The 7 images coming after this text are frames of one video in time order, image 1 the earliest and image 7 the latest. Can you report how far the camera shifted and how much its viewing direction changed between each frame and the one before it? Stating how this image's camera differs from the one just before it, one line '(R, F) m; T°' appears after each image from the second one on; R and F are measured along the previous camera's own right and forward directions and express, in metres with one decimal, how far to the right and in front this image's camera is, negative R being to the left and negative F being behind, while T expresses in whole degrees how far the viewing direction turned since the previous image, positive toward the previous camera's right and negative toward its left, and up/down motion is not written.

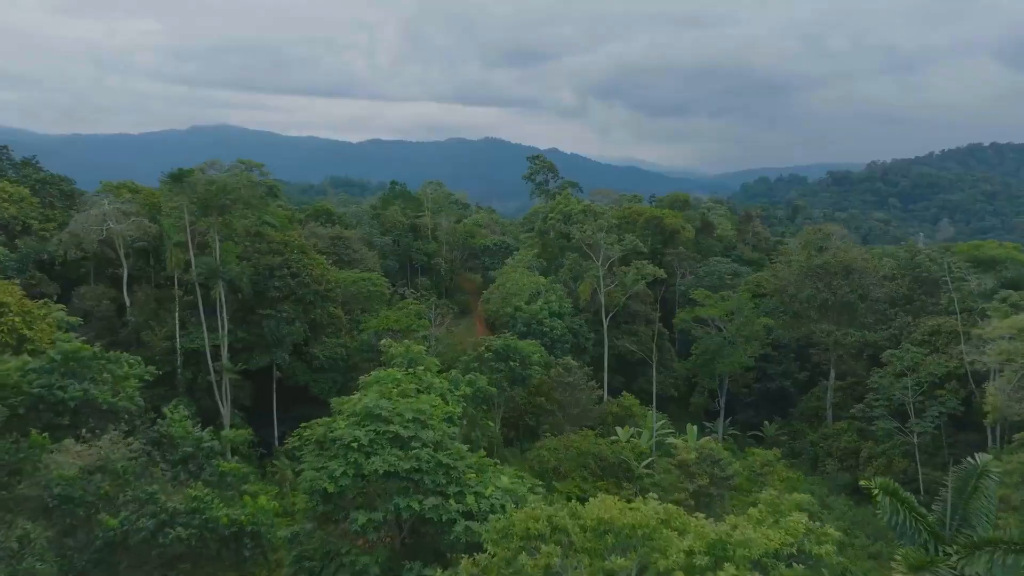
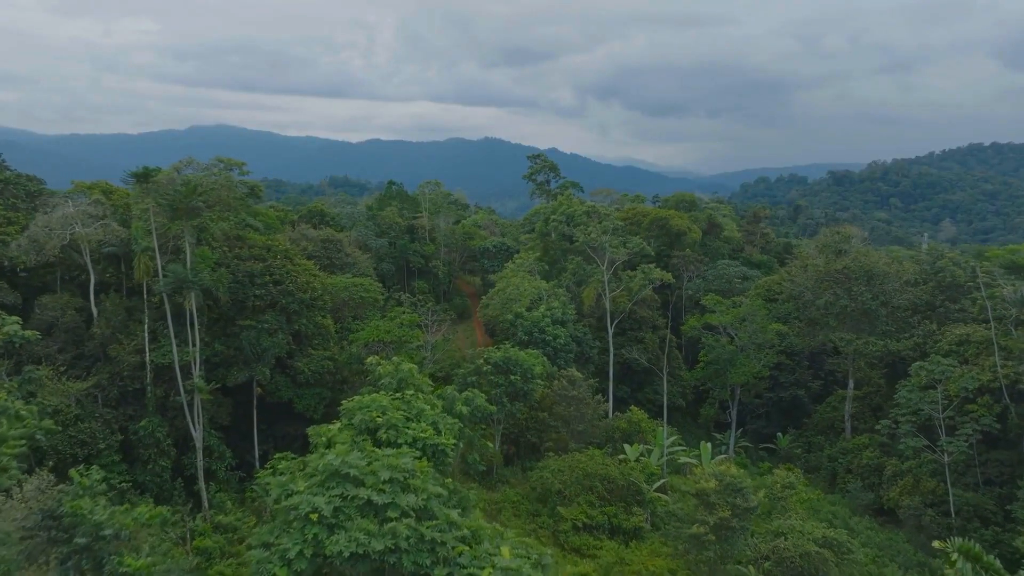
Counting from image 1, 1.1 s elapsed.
(0.0, +1.3) m; 0°
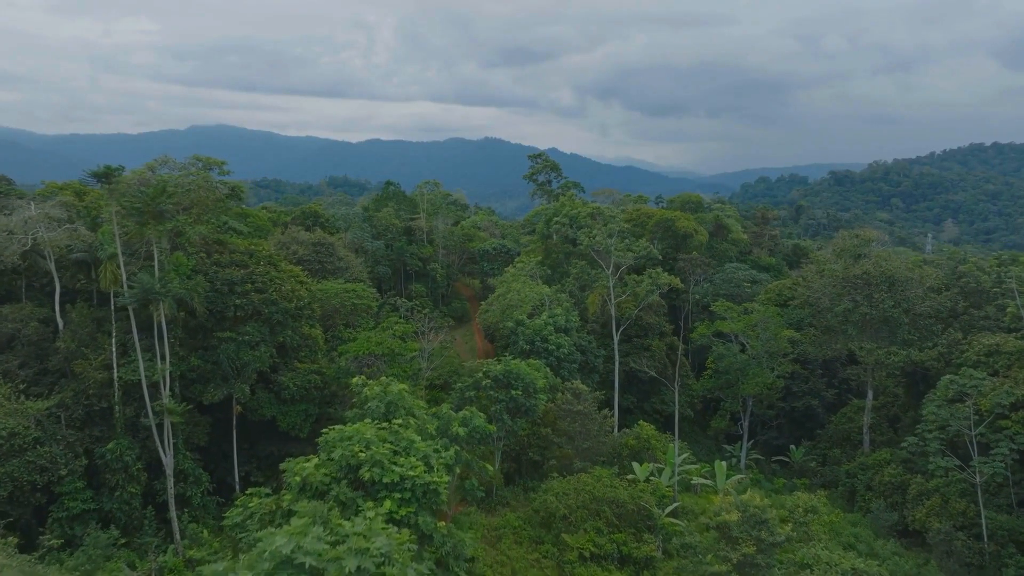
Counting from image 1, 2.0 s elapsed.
(0.0, +1.1) m; 0°
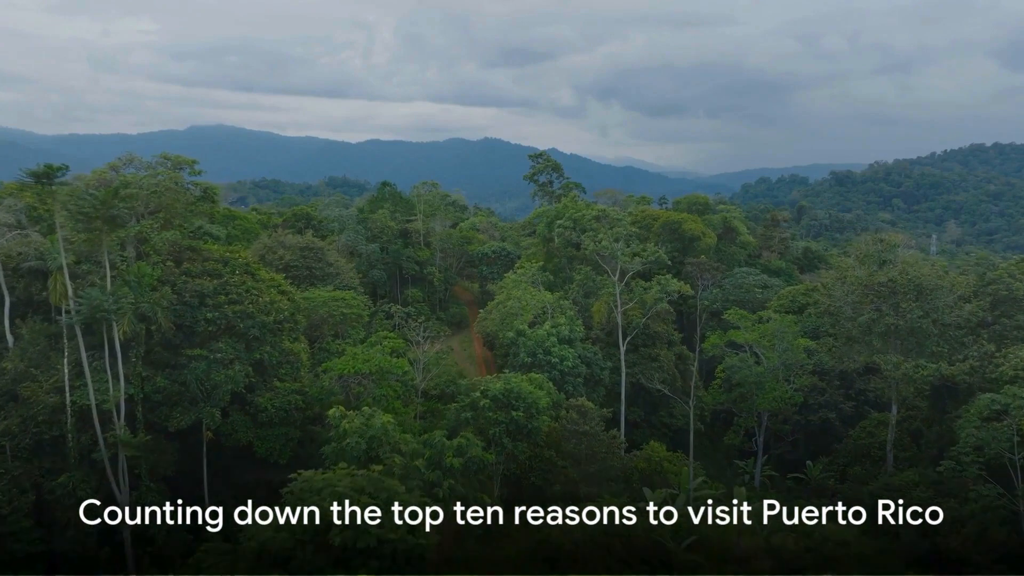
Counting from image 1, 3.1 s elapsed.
(0.0, +1.3) m; 0°
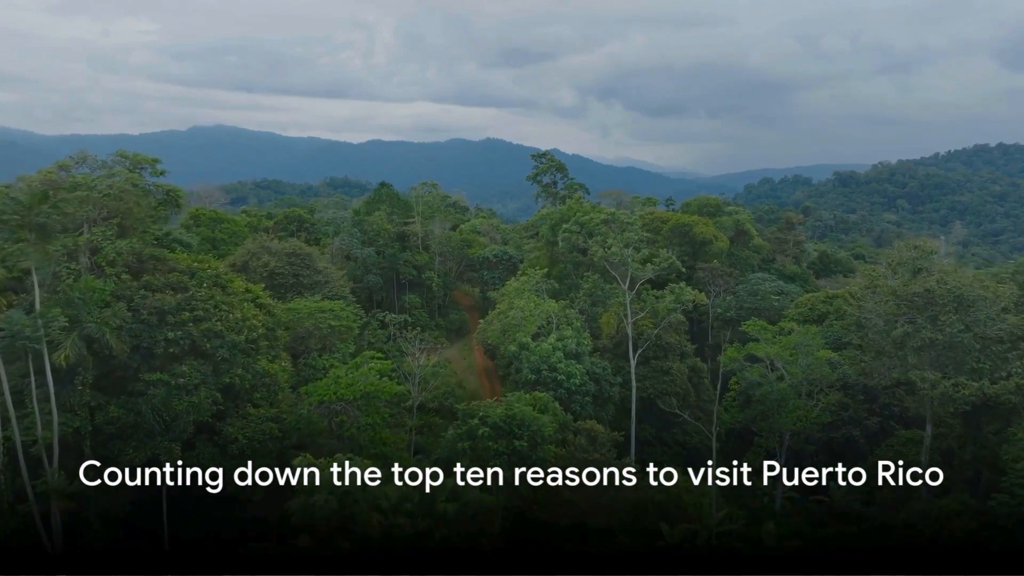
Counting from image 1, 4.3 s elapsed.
(0.0, +1.5) m; 0°
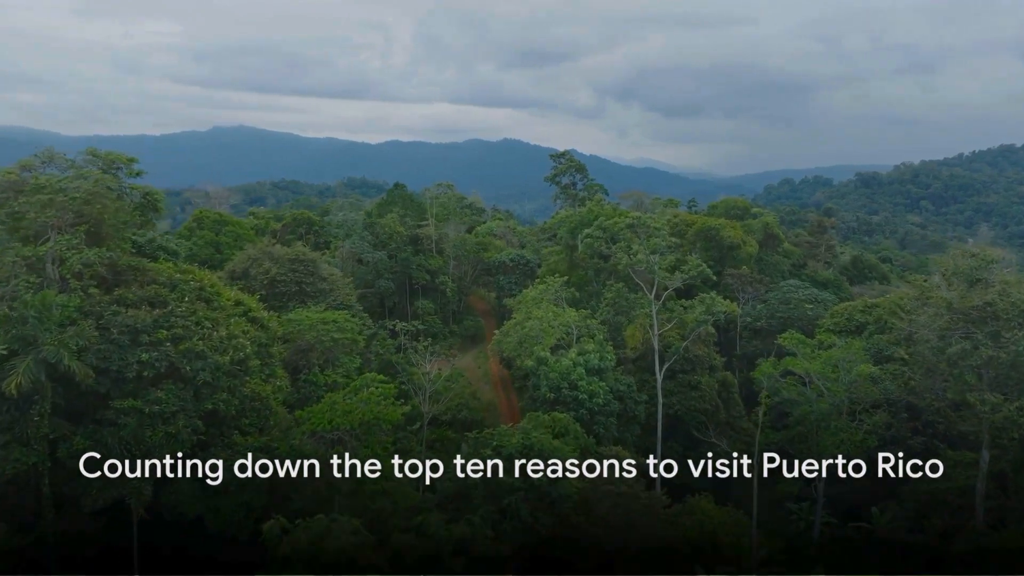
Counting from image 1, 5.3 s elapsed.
(0.0, +1.4) m; -1°
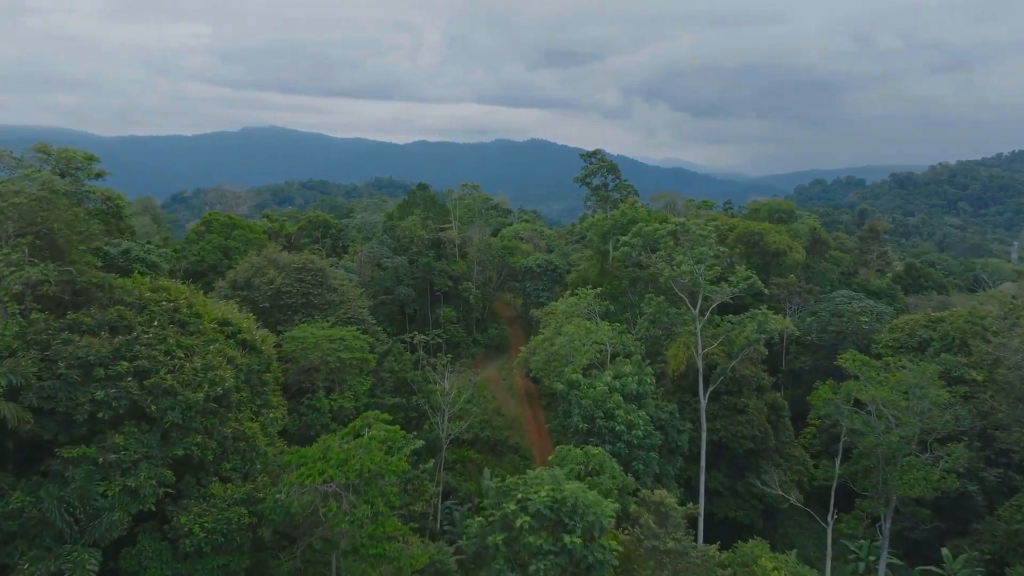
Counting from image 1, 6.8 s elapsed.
(-0.1, +1.8) m; -2°
